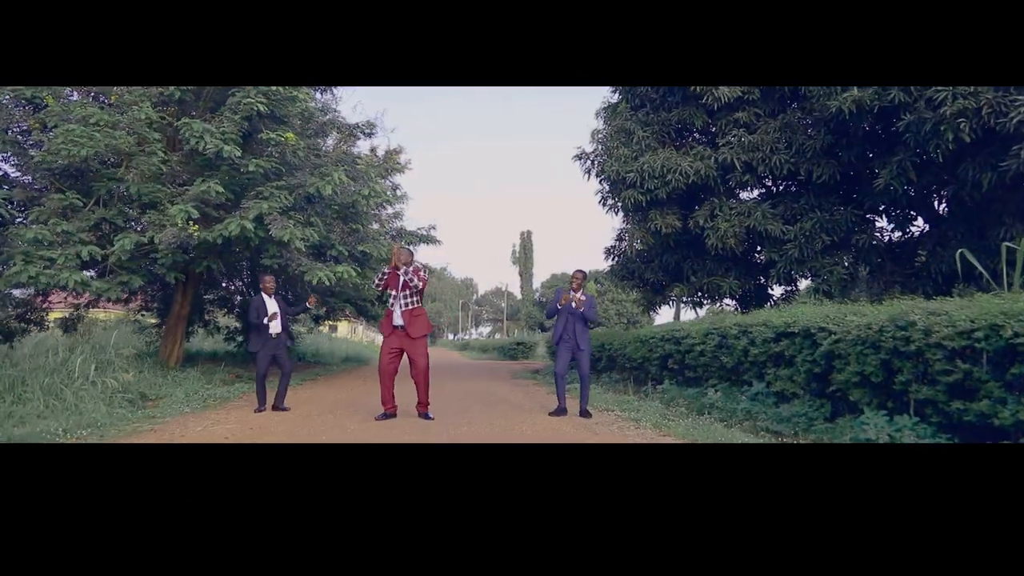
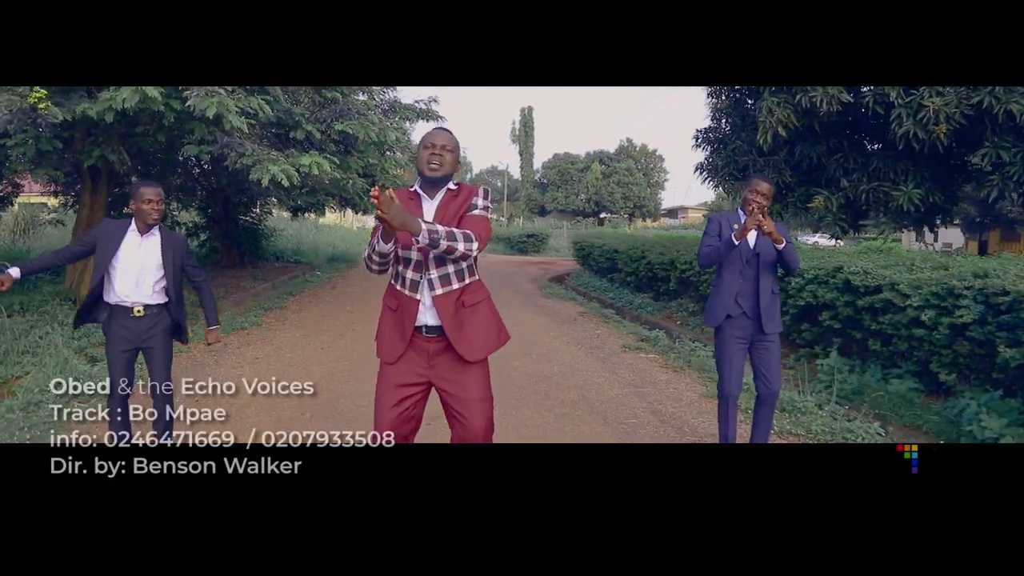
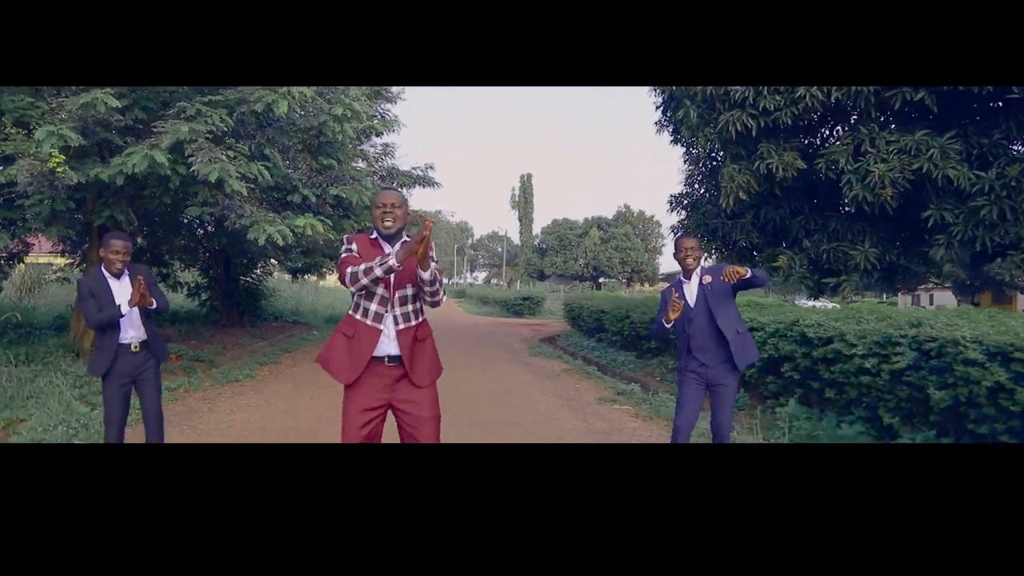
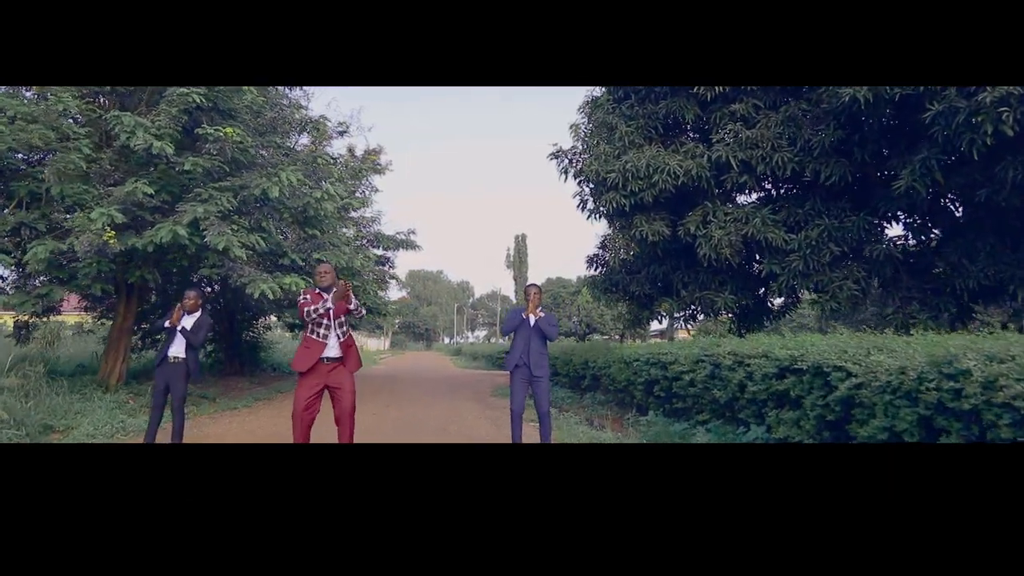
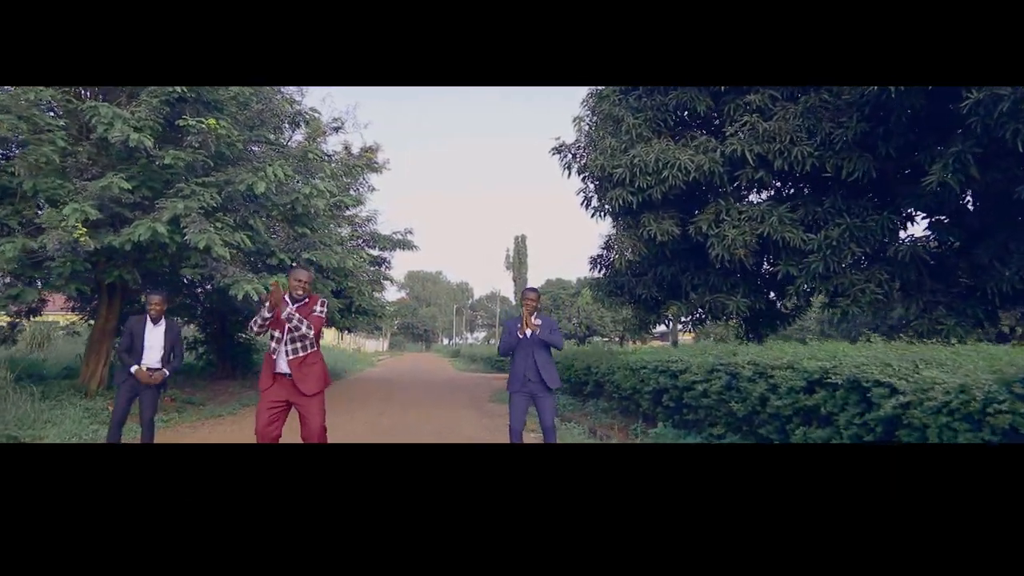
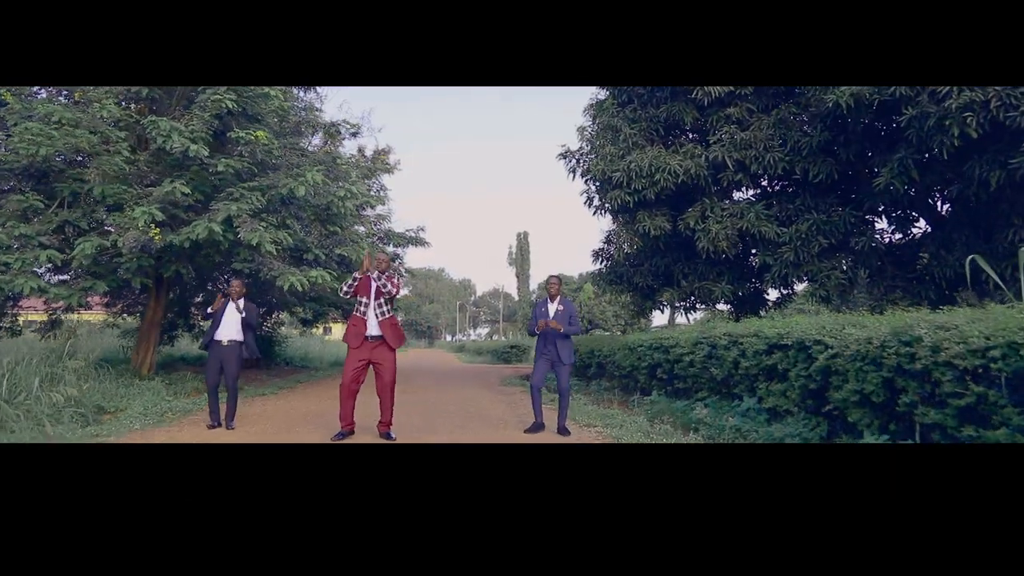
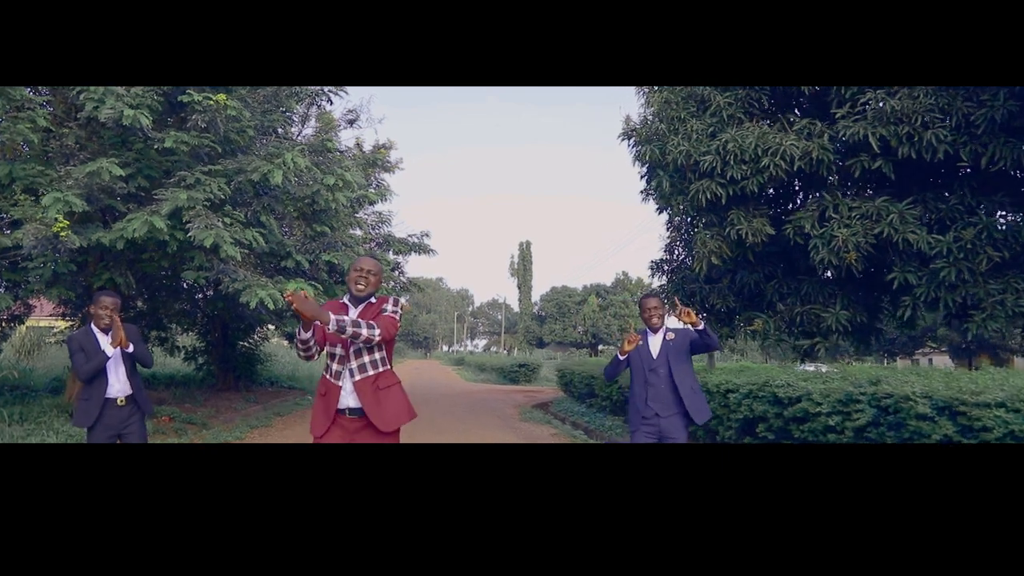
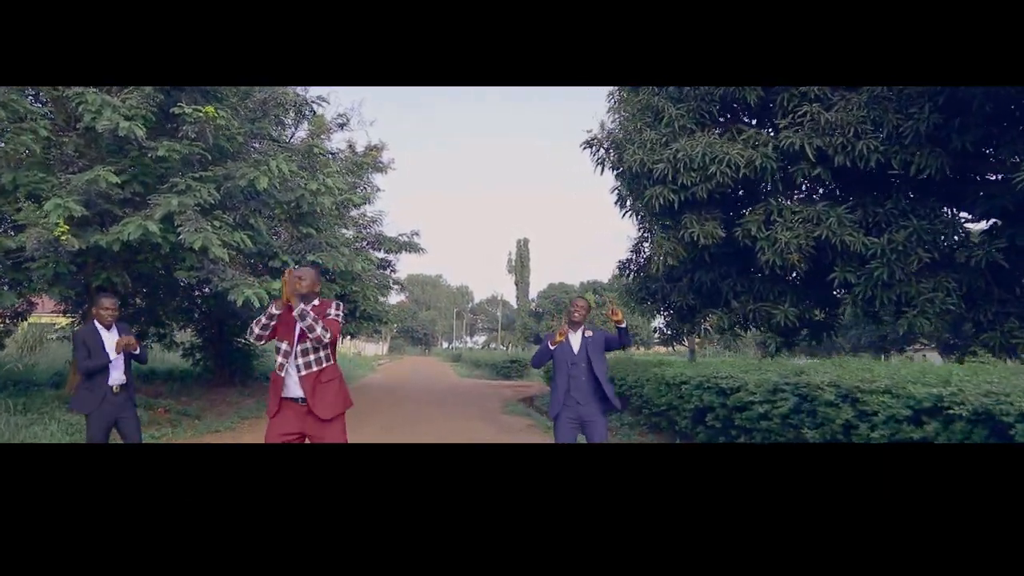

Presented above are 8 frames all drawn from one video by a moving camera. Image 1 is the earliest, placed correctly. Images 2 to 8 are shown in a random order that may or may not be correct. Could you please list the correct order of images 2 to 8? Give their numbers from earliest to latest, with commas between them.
6, 4, 5, 8, 7, 3, 2
